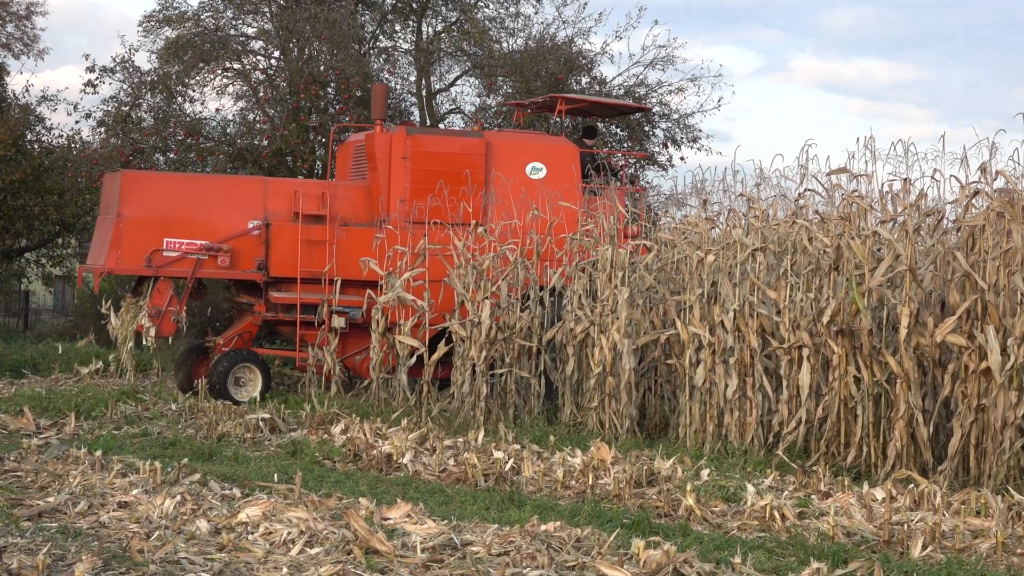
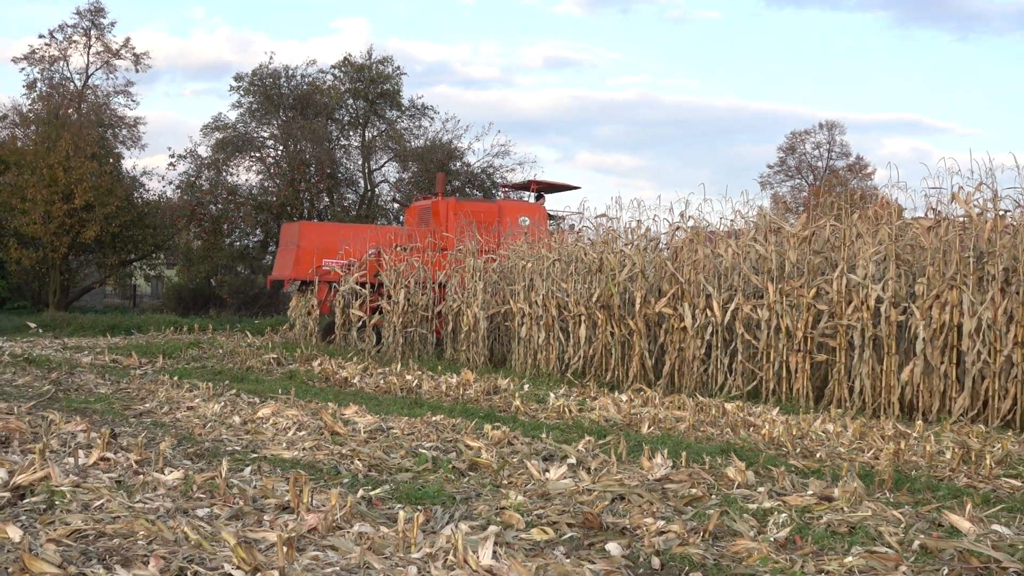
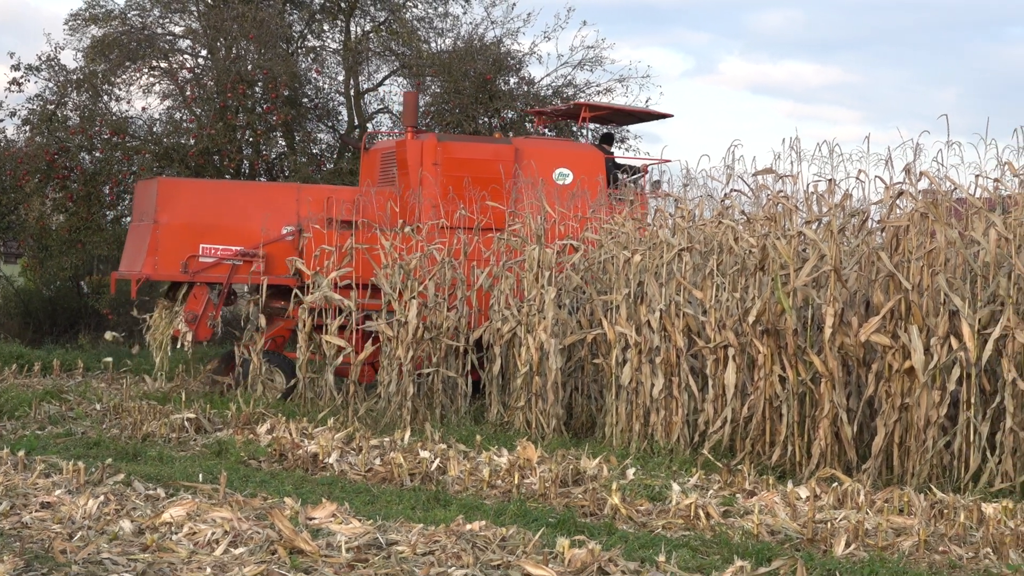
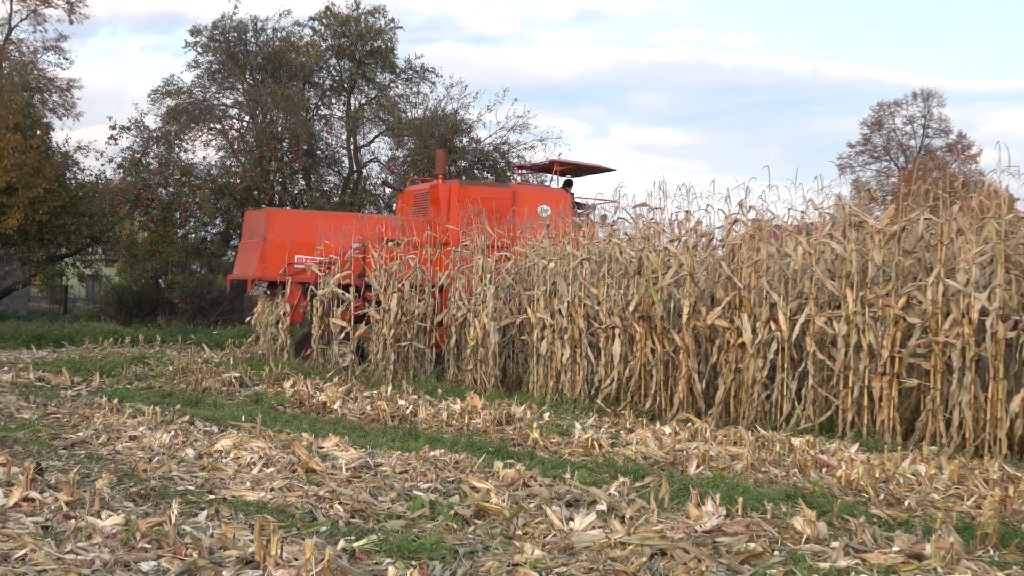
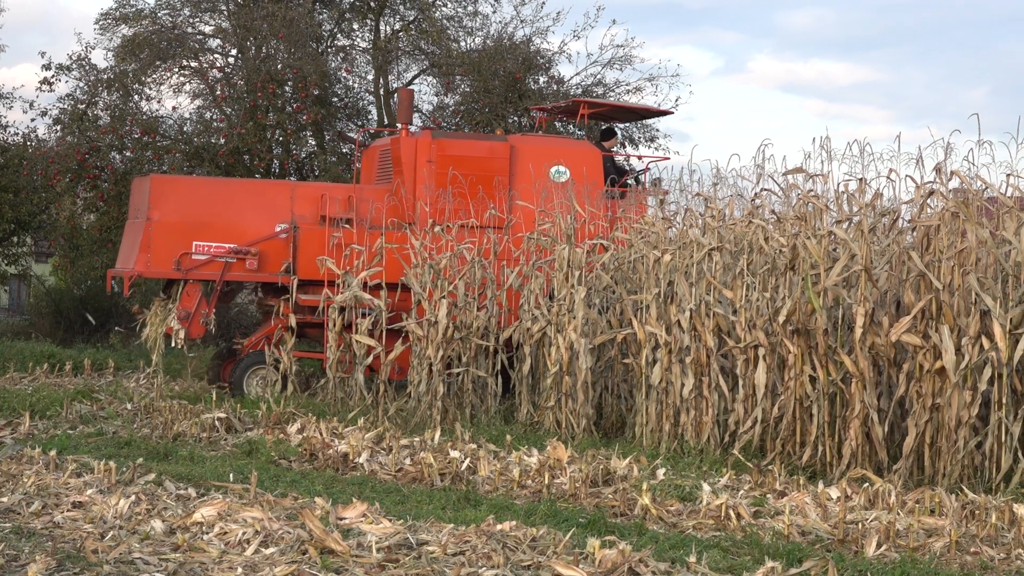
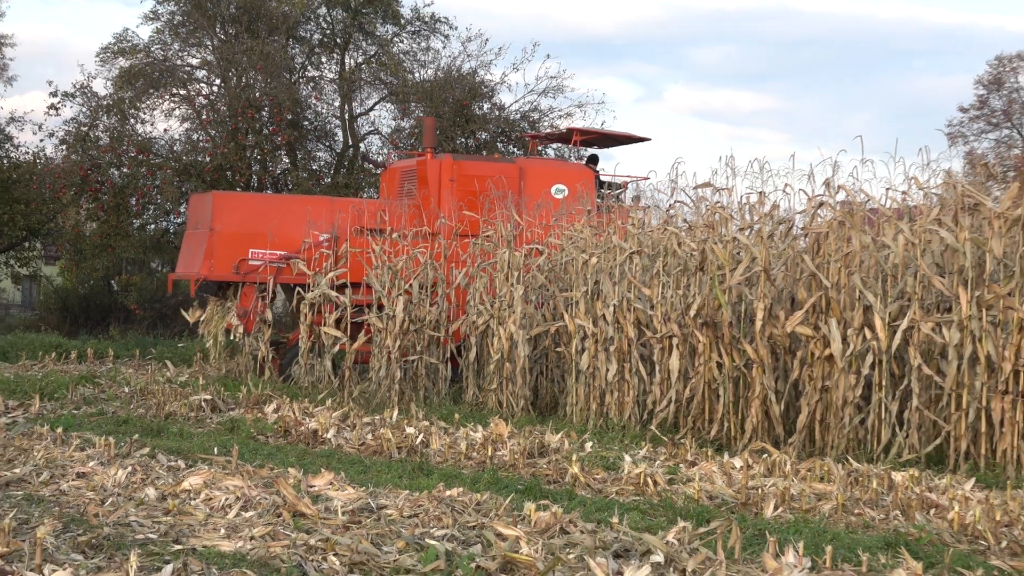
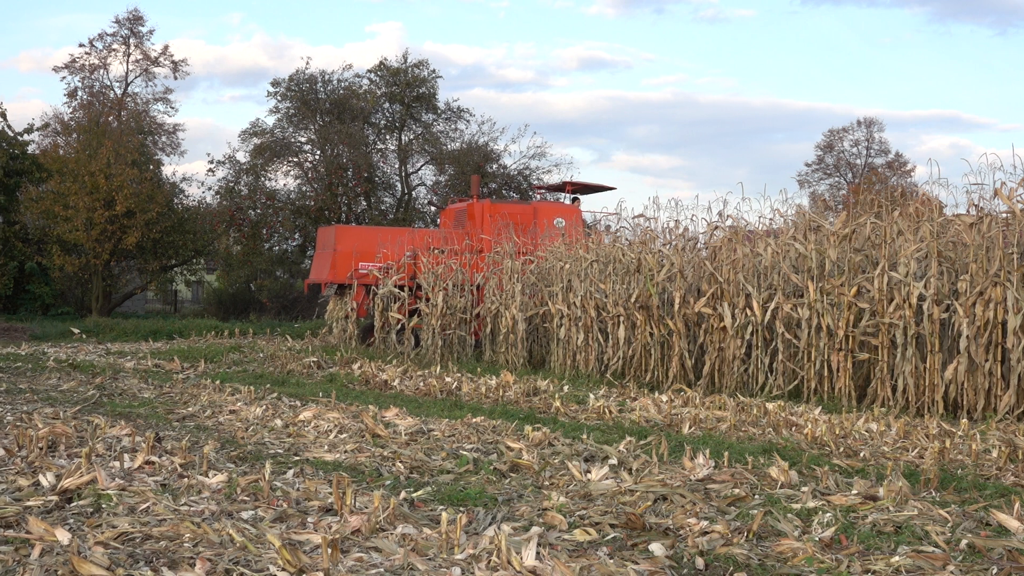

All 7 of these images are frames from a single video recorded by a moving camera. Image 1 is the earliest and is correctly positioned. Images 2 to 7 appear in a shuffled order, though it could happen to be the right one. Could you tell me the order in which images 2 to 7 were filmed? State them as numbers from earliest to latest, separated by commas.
5, 3, 6, 4, 2, 7
